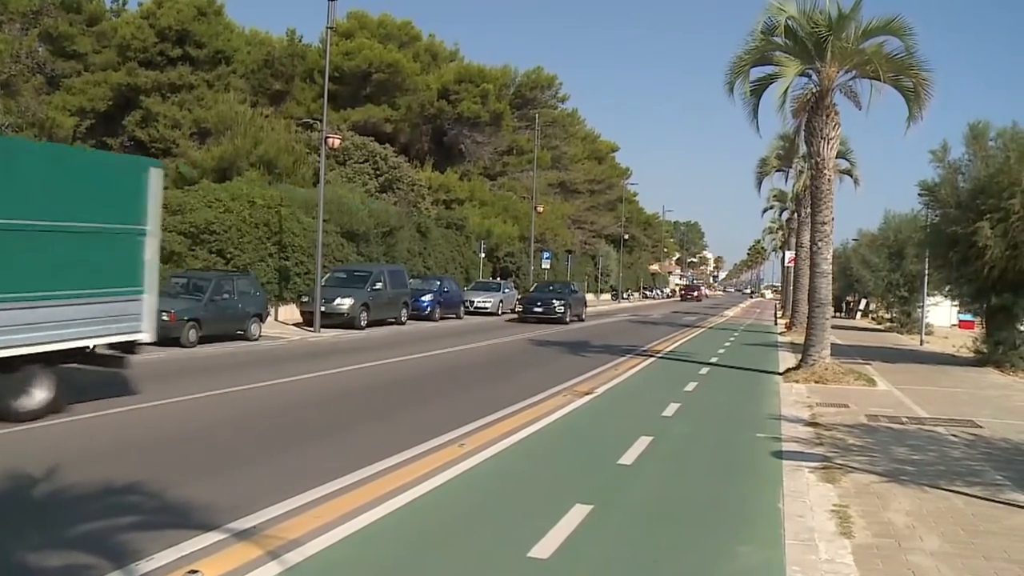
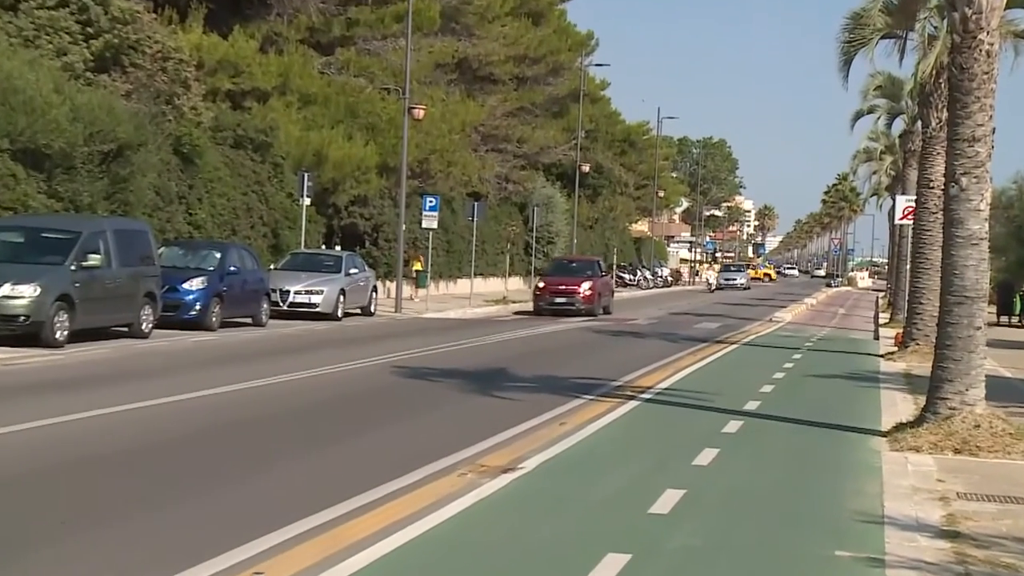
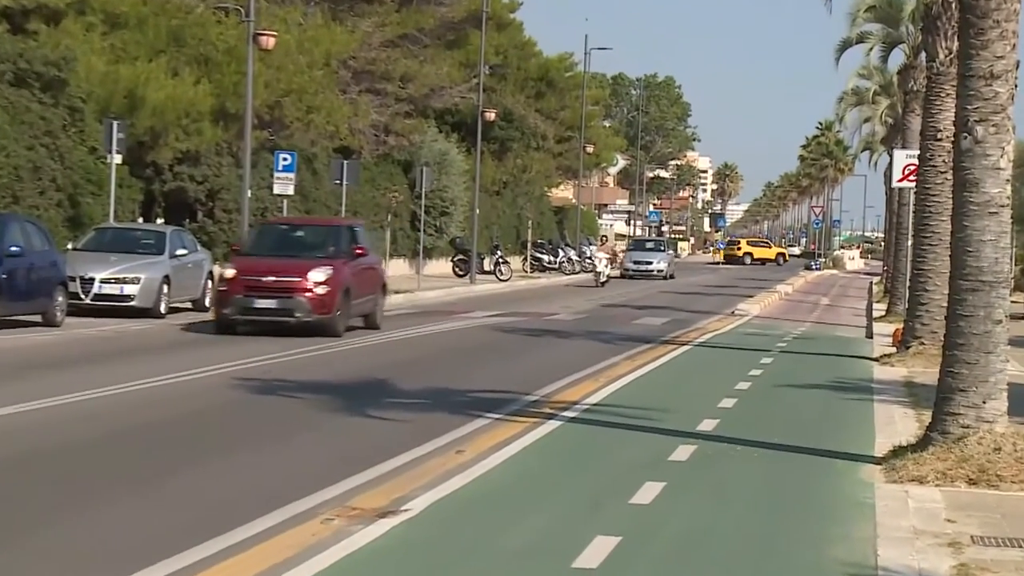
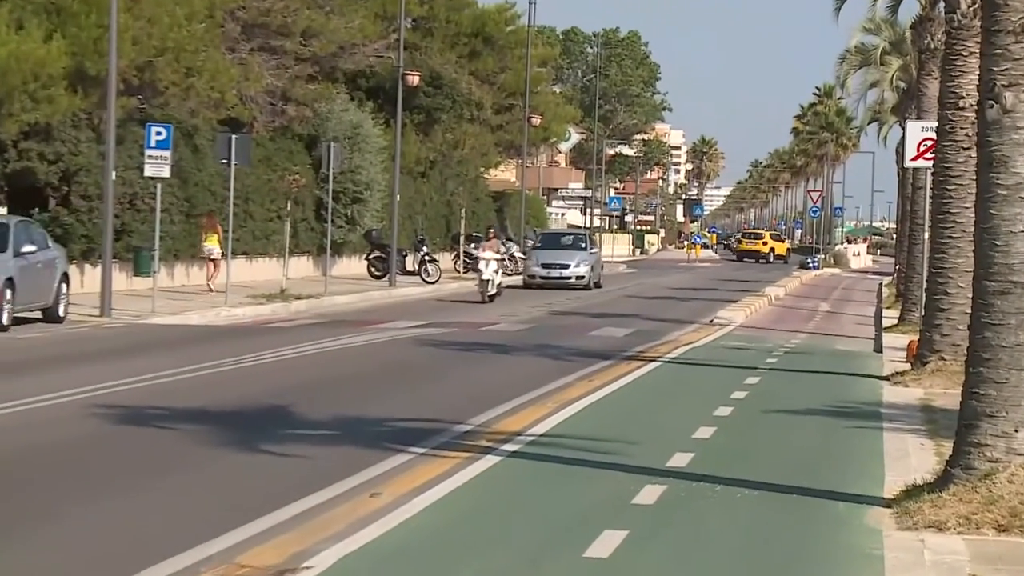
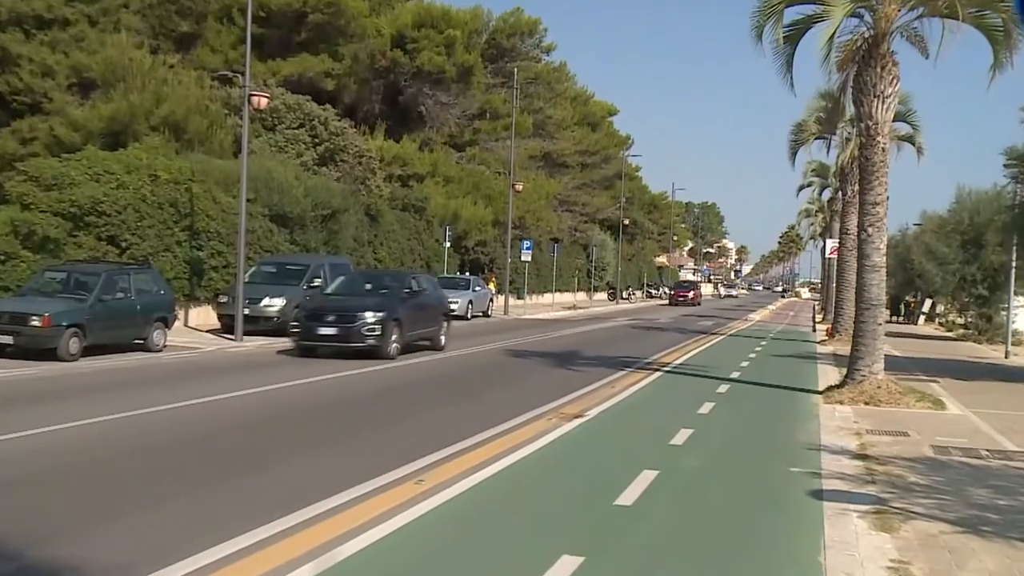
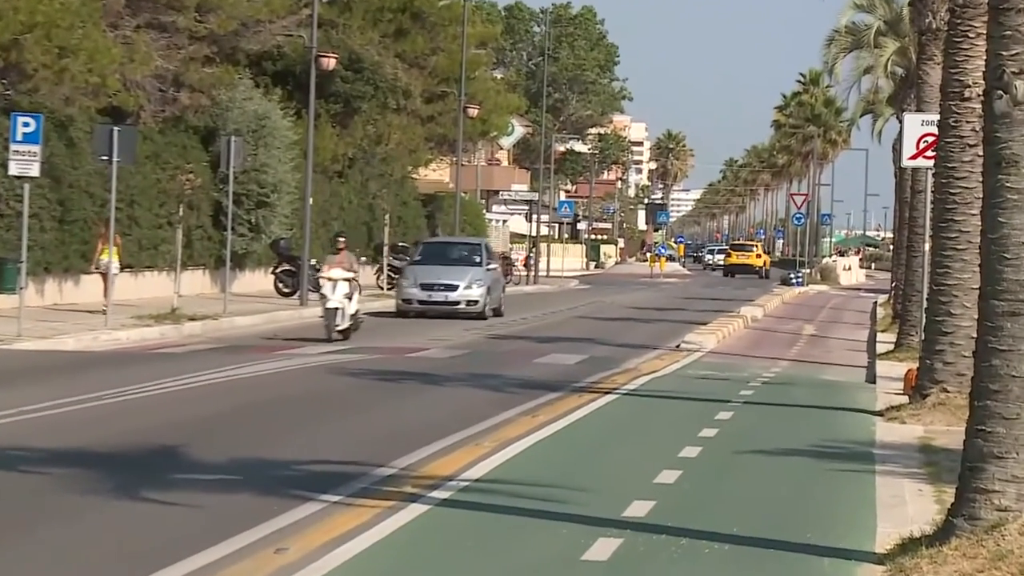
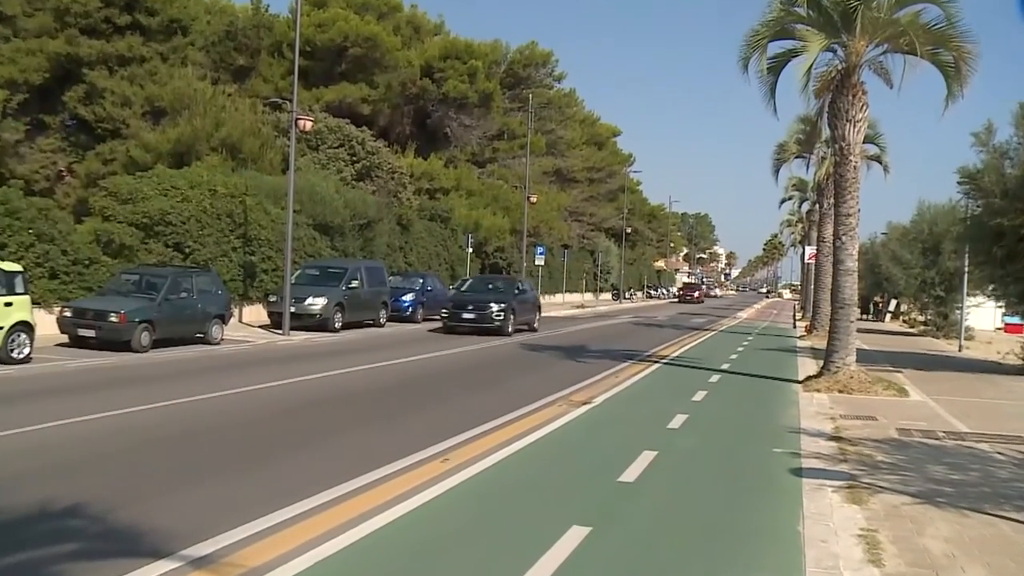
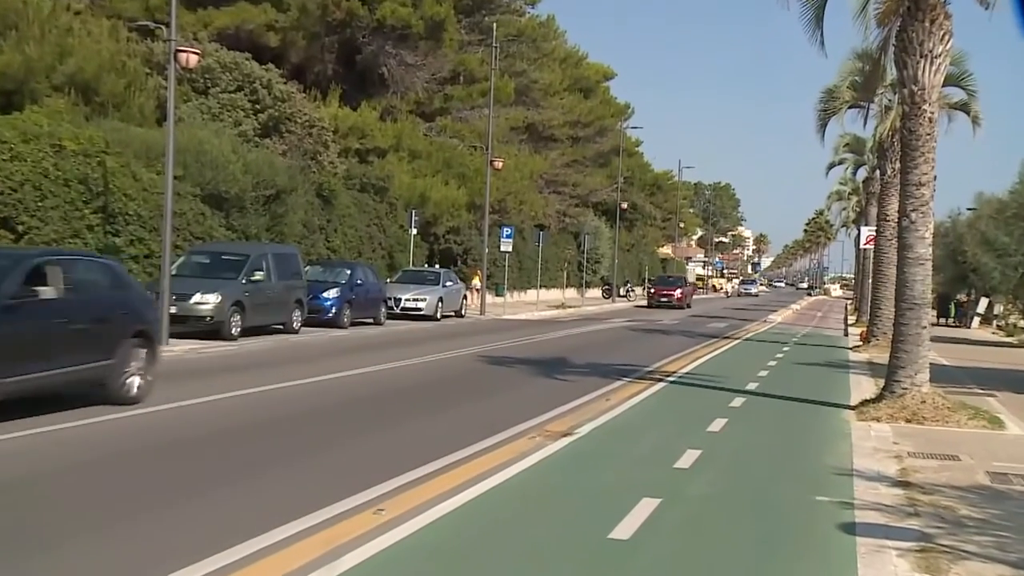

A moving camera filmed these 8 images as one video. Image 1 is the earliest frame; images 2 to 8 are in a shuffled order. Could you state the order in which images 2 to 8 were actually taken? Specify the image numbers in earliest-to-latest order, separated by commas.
7, 5, 8, 2, 3, 4, 6
